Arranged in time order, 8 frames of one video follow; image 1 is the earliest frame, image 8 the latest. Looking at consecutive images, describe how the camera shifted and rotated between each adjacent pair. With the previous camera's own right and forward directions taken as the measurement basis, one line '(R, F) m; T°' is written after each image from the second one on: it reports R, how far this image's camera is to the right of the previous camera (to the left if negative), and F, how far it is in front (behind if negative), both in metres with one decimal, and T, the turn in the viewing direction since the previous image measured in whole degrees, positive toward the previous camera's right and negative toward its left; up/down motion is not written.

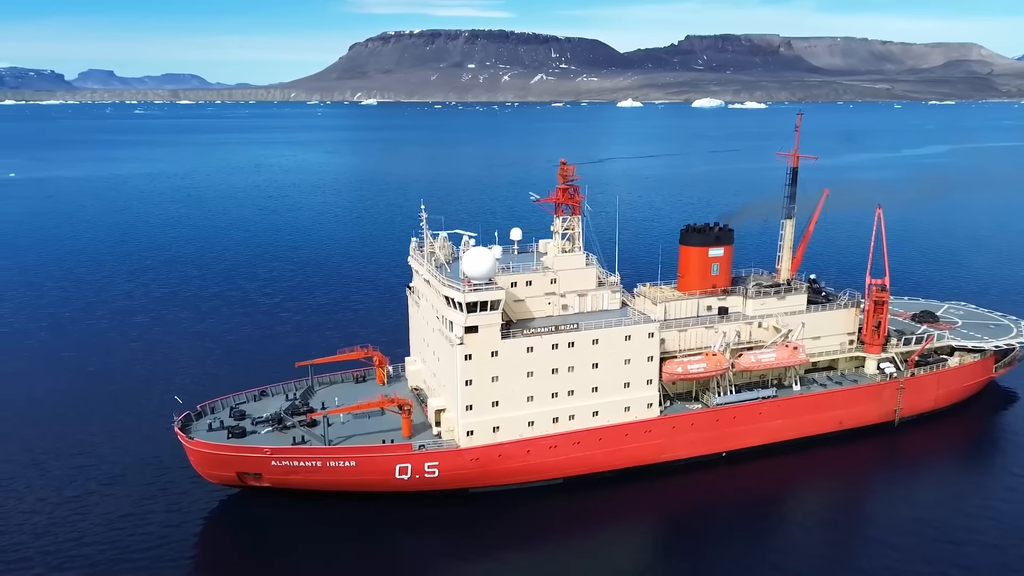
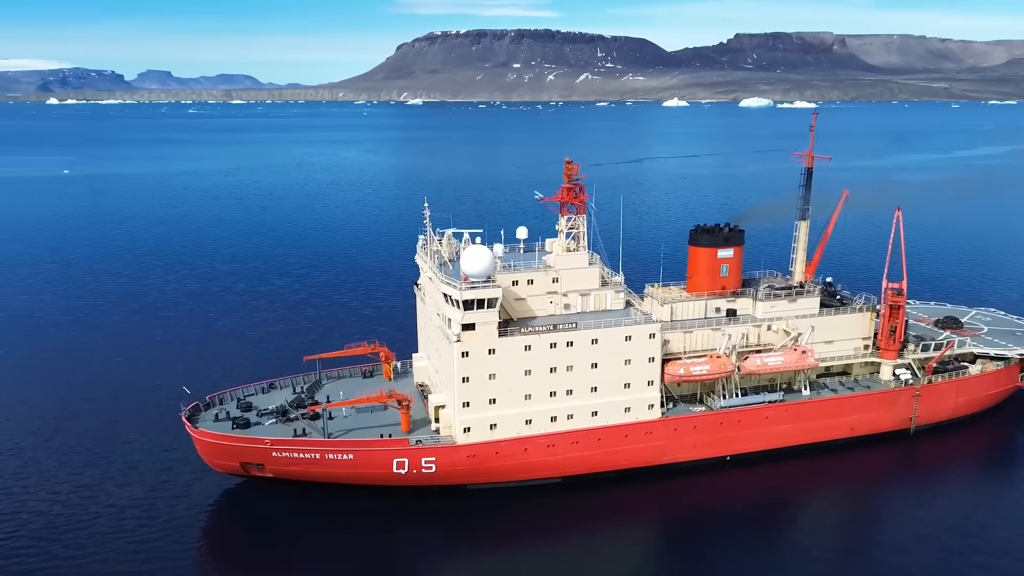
(+1.6, 0.0) m; -3°
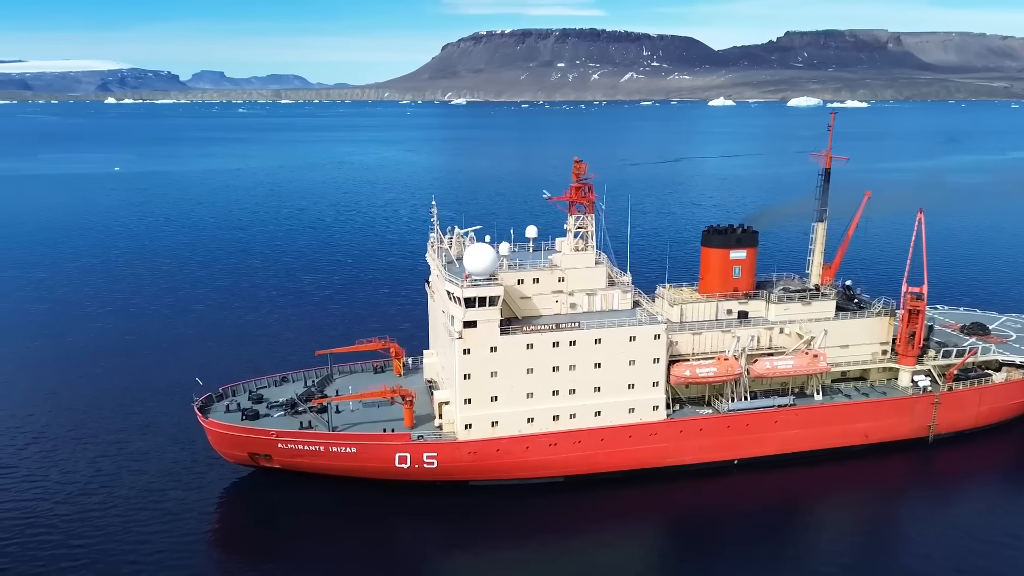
(+1.4, -0.1) m; -3°
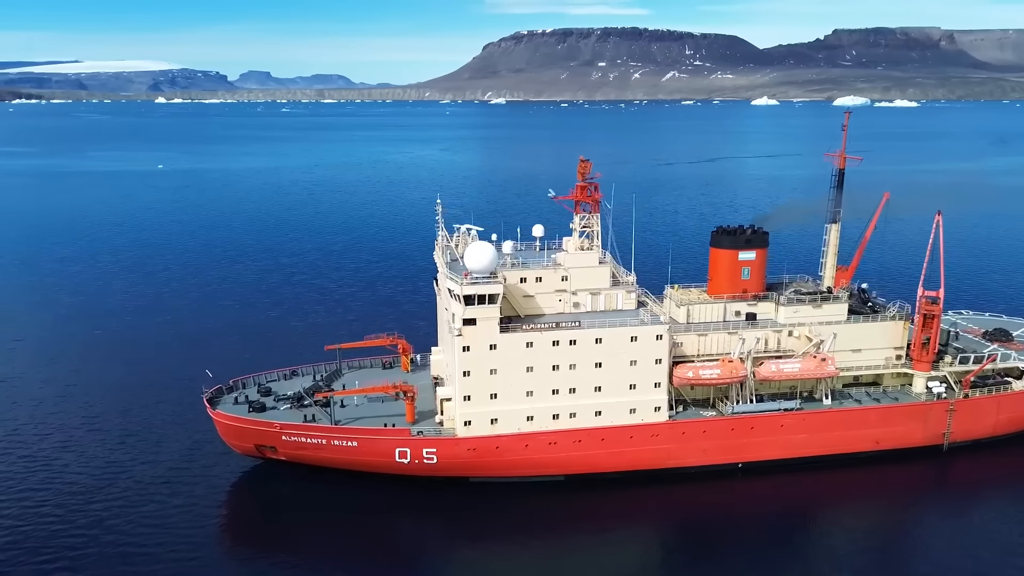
(+1.4, -0.1) m; -3°
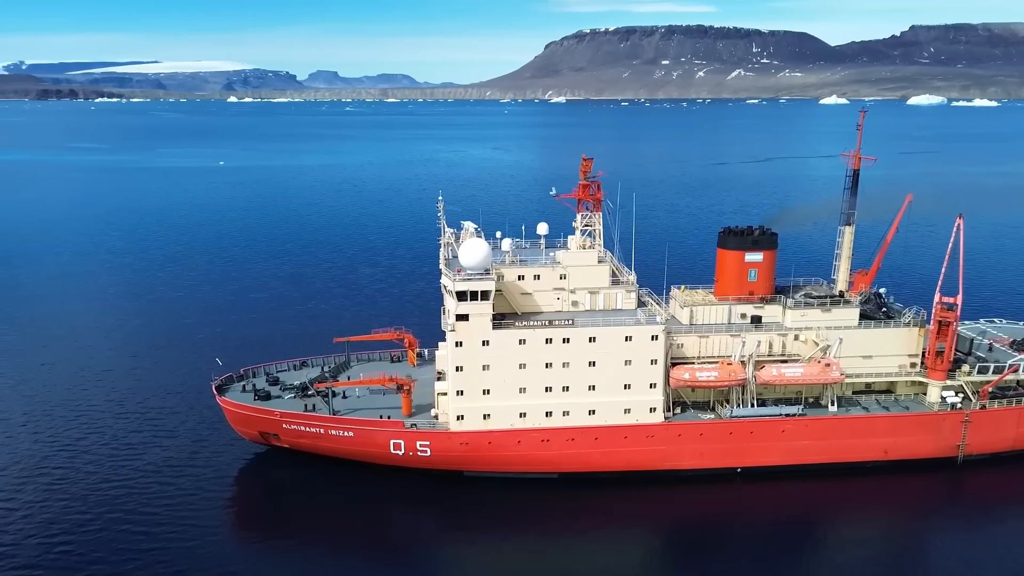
(+2.3, -0.1) m; -4°
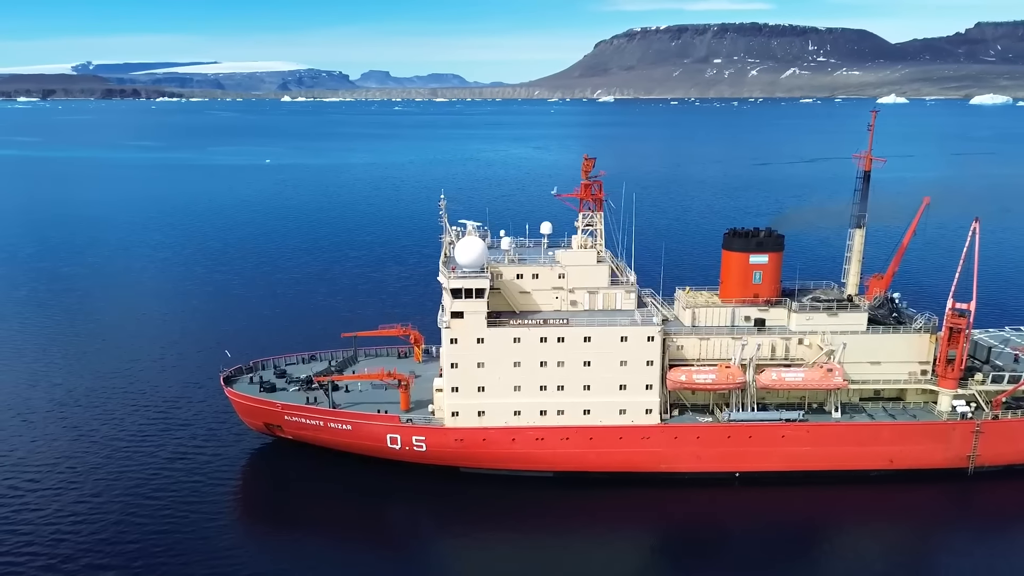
(+1.9, -0.1) m; -3°
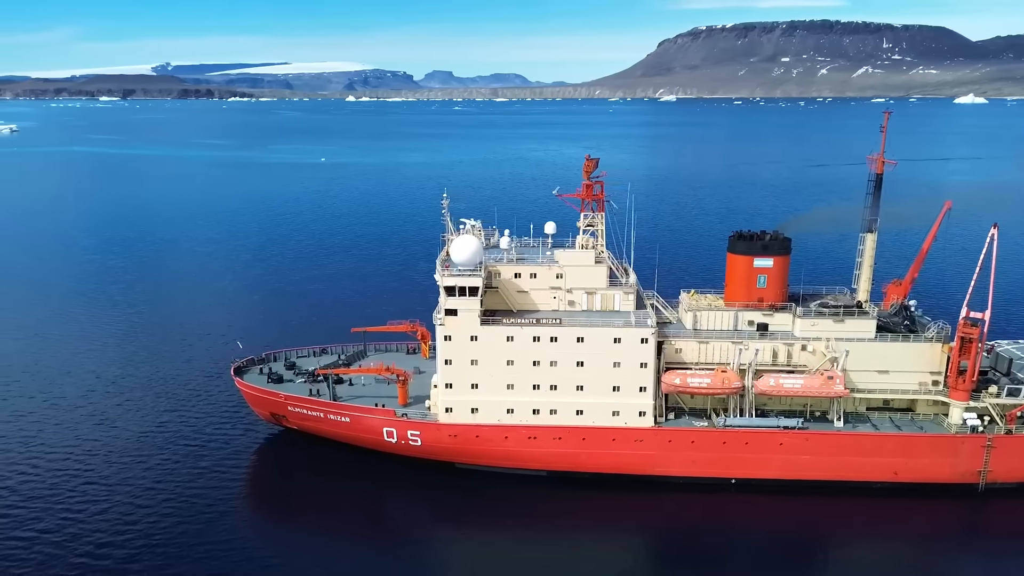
(+2.3, -0.2) m; -4°
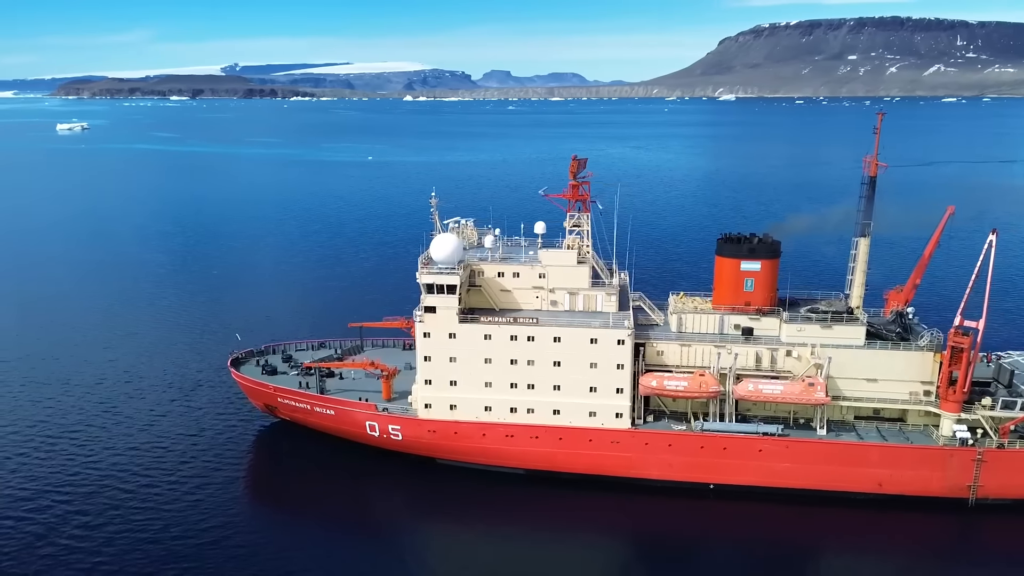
(+2.9, -0.2) m; -4°
